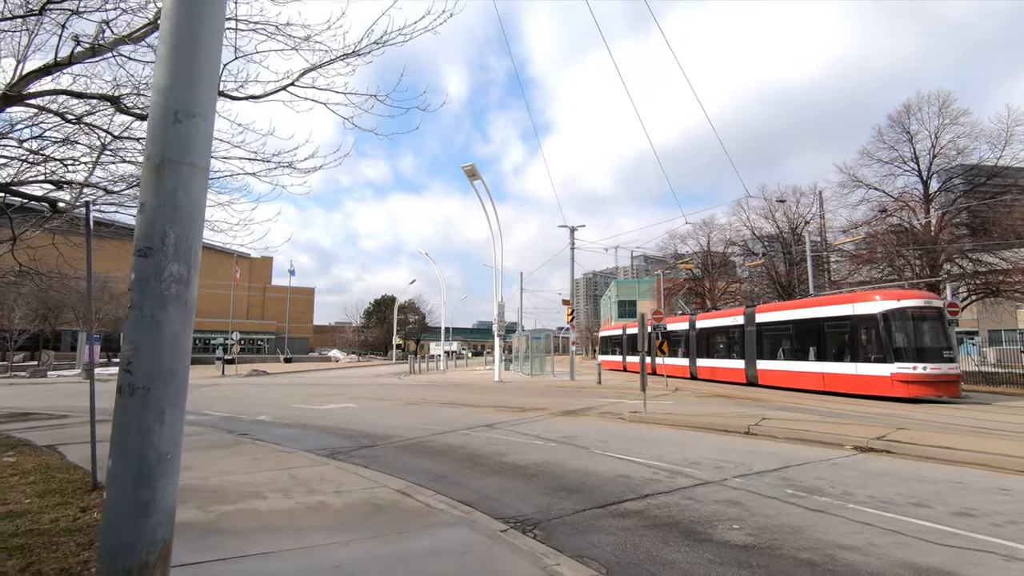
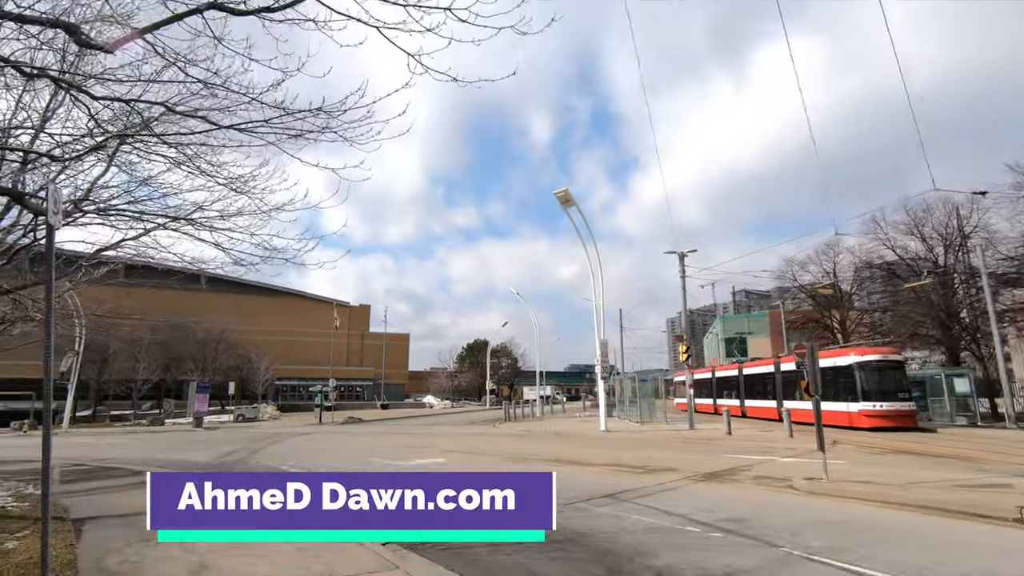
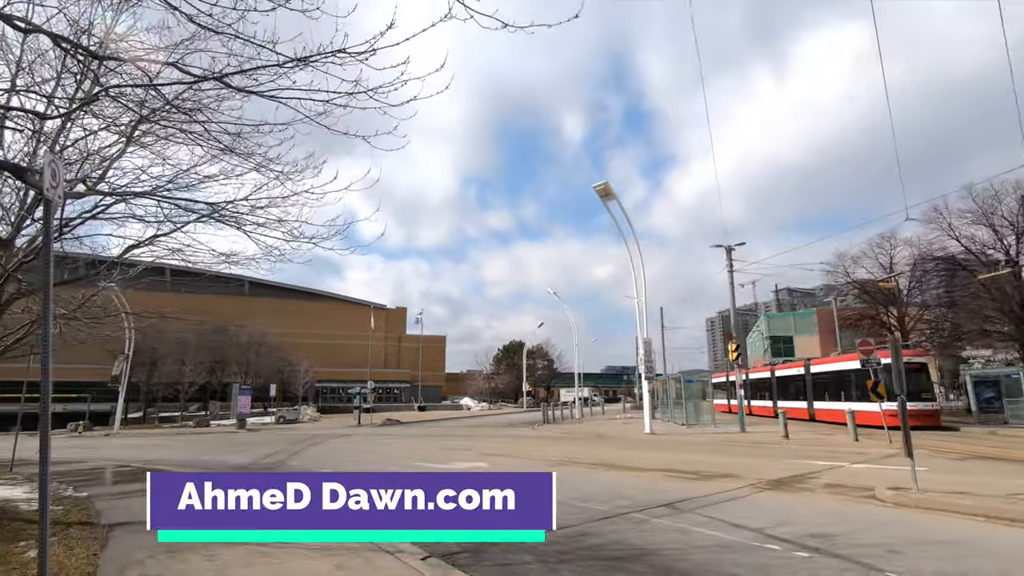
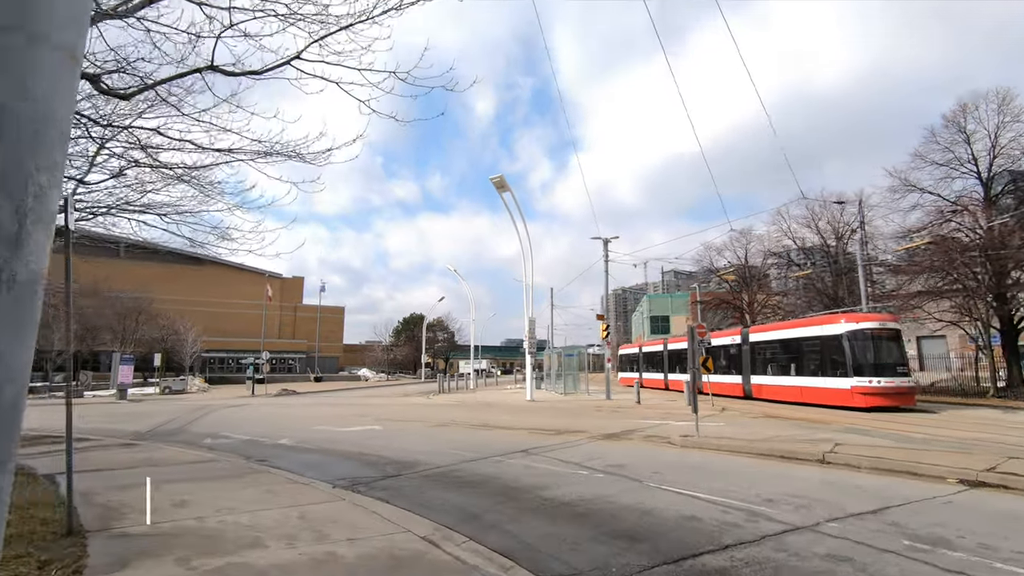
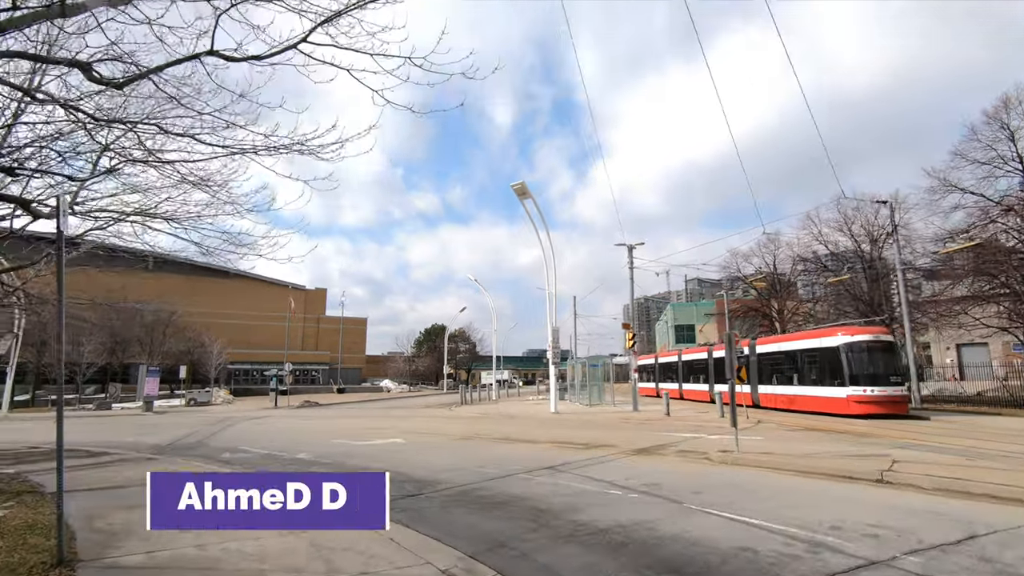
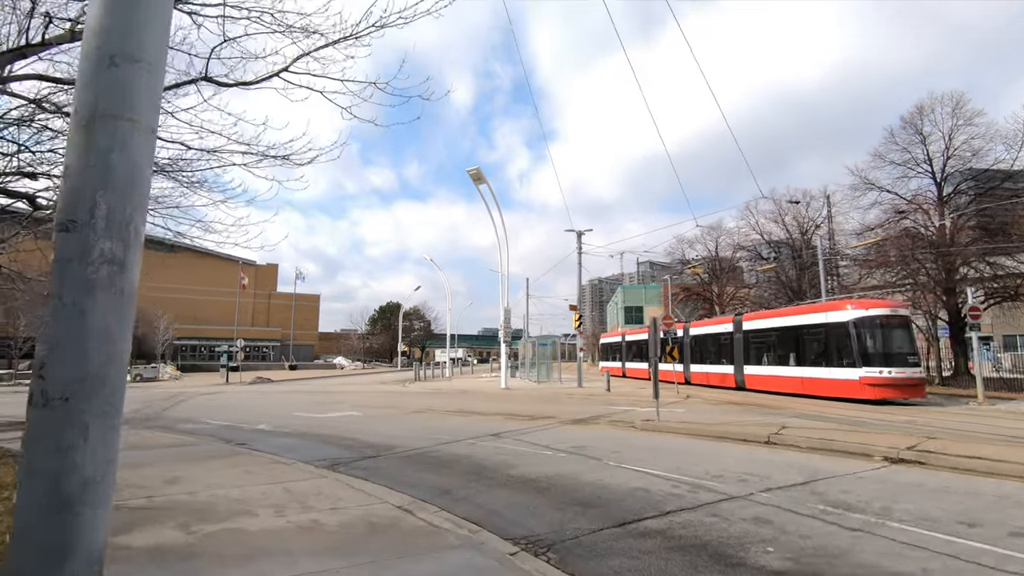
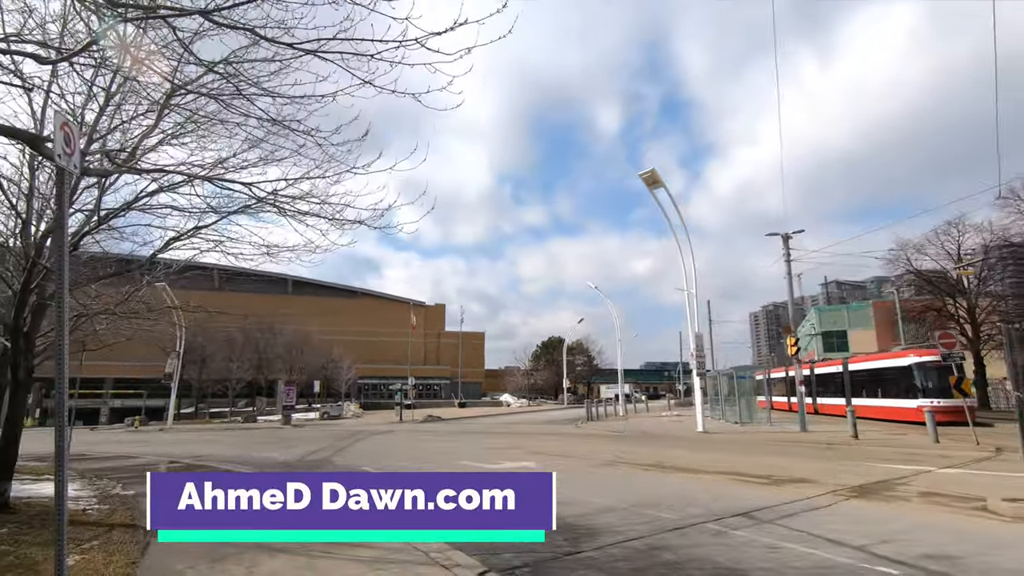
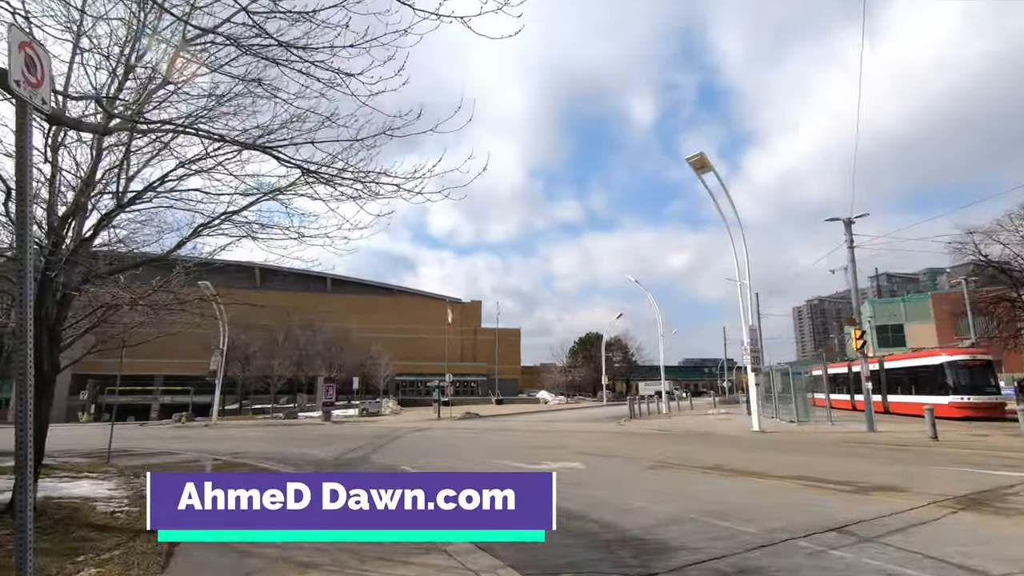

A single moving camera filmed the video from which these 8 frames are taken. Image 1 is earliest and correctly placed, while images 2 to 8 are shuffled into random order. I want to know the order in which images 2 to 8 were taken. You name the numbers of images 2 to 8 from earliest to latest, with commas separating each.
6, 4, 5, 2, 3, 7, 8
